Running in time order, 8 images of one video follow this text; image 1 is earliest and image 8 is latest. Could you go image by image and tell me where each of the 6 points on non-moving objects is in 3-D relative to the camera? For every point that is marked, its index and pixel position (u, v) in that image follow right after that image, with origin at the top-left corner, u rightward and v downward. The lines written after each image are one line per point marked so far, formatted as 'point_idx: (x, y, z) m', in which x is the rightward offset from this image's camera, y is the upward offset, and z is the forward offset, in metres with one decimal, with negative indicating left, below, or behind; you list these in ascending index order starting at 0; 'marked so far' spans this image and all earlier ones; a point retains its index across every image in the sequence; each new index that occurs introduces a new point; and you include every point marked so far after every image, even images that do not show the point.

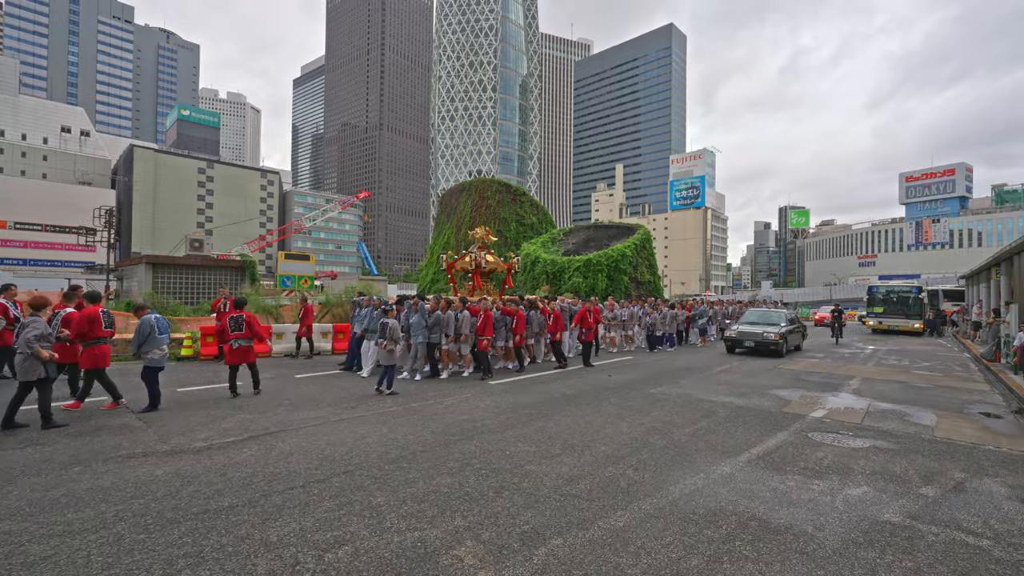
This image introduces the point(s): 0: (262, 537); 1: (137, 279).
0: (-1.7, -1.7, +3.4) m
1: (-15.2, +0.4, +19.6) m
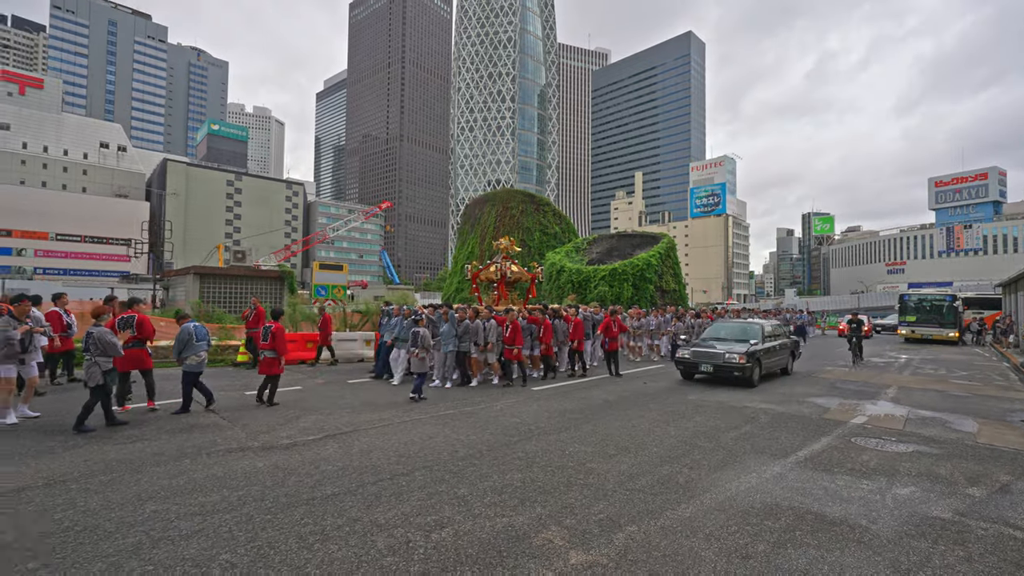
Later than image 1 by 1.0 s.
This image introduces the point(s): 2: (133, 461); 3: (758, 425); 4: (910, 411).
0: (-1.1, -1.8, +3.8) m
1: (-13.9, 0.0, +20.6) m
2: (-4.0, -1.8, +5.1) m
3: (+3.7, -2.0, +7.2) m
4: (+6.9, -2.1, +8.4) m
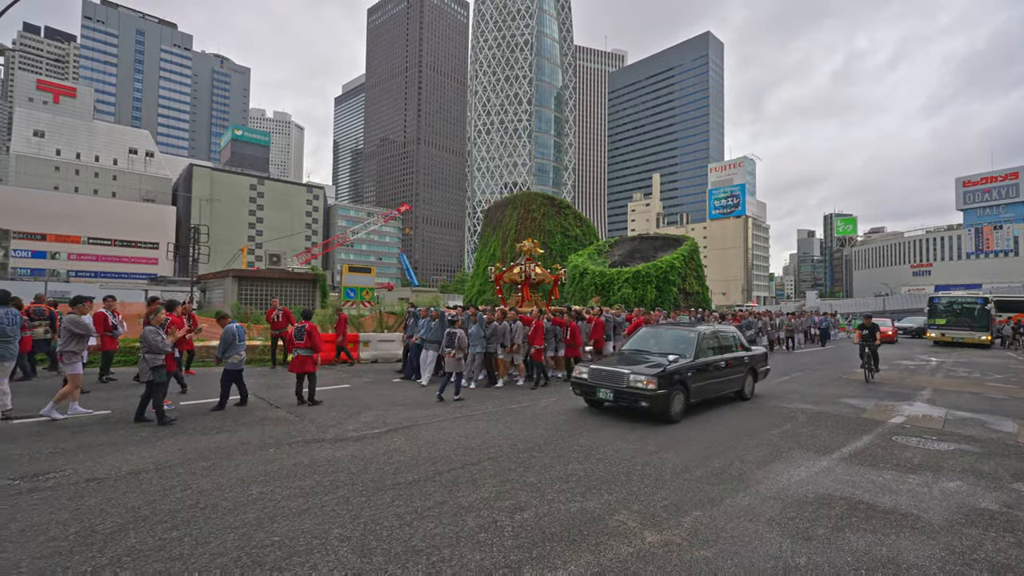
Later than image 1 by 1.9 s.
0: (-0.5, -1.9, +4.2) m
1: (-12.8, -0.1, +21.3) m
2: (-3.3, -1.9, +5.5) m
3: (+4.4, -2.1, +7.4) m
4: (+7.7, -2.2, +8.5) m
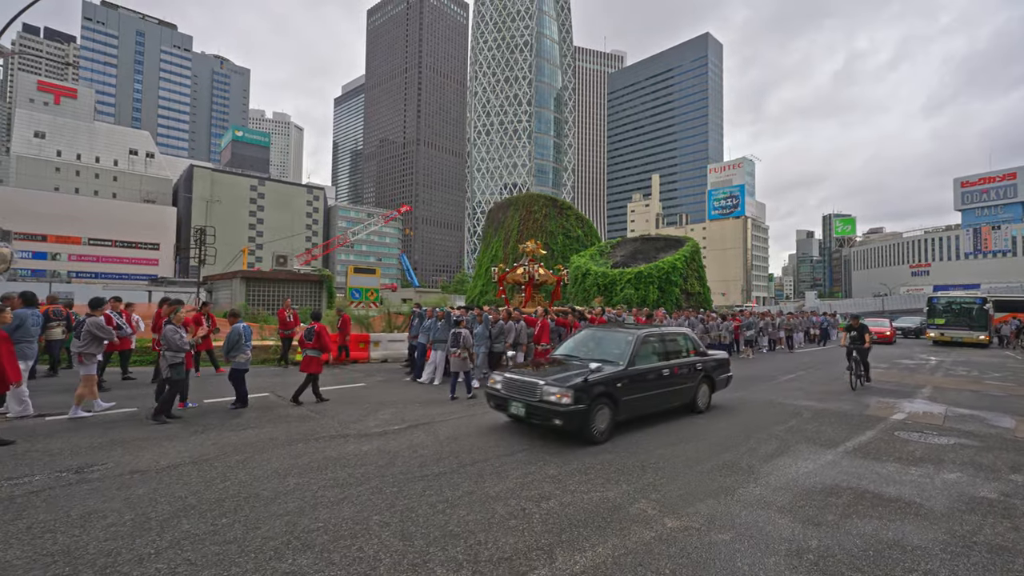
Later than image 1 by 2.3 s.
0: (-0.3, -1.9, +4.5) m
1: (-12.6, -0.2, +21.6) m
2: (-3.1, -1.9, +5.8) m
3: (+4.6, -2.1, +7.6) m
4: (+7.9, -2.2, +8.7) m
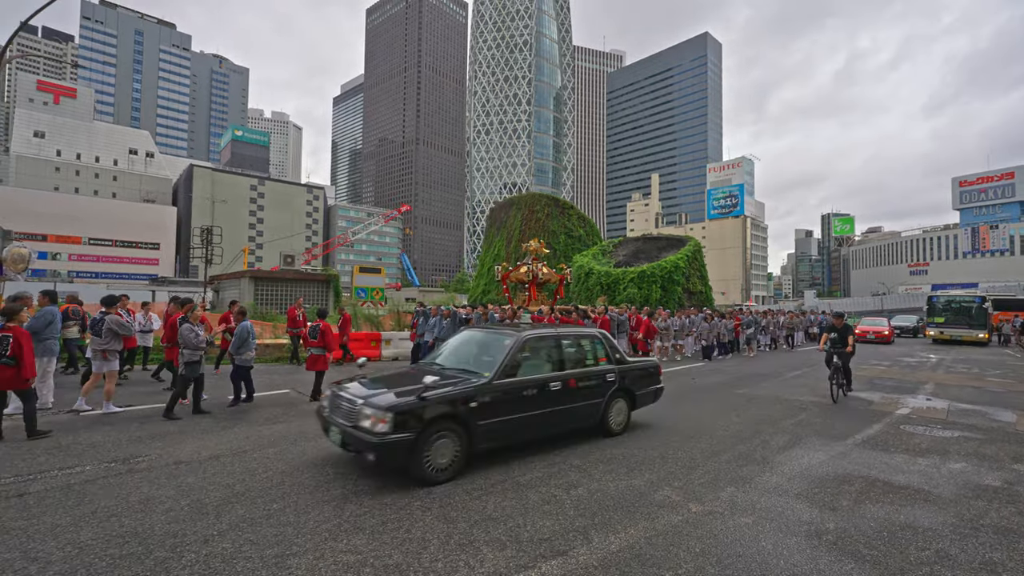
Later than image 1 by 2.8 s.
0: (0.0, -1.9, +4.7) m
1: (-12.3, -0.1, +21.8) m
2: (-2.8, -1.9, +6.0) m
3: (+4.9, -2.1, +7.9) m
4: (+8.2, -2.2, +9.0) m
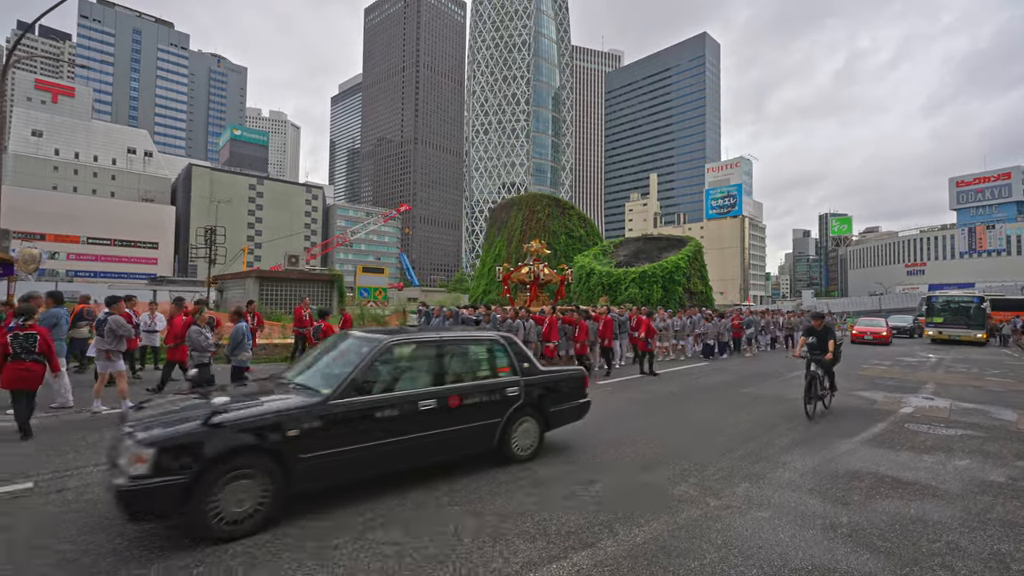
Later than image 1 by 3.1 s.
0: (+0.2, -1.9, +4.8) m
1: (-12.2, -0.1, +21.9) m
2: (-2.6, -1.9, +6.1) m
3: (+5.1, -2.1, +8.0) m
4: (+8.4, -2.2, +9.2) m
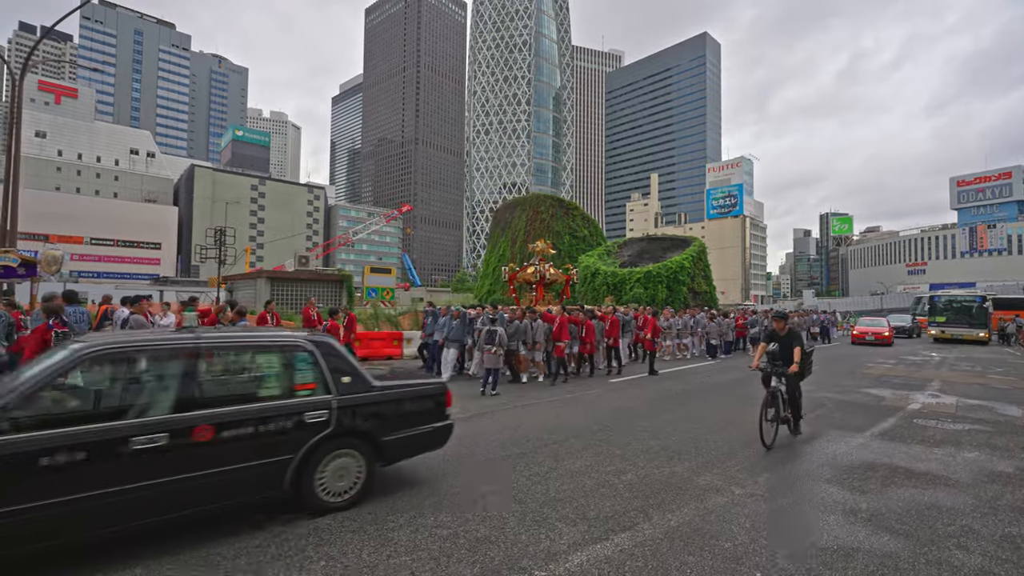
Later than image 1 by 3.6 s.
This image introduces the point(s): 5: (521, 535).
0: (+0.6, -1.9, +5.1) m
1: (-11.8, -0.1, +22.1) m
2: (-2.3, -1.9, +6.4) m
3: (+5.4, -2.1, +8.3) m
4: (+8.7, -2.2, +9.4) m
5: (+0.1, -1.8, +3.6) m
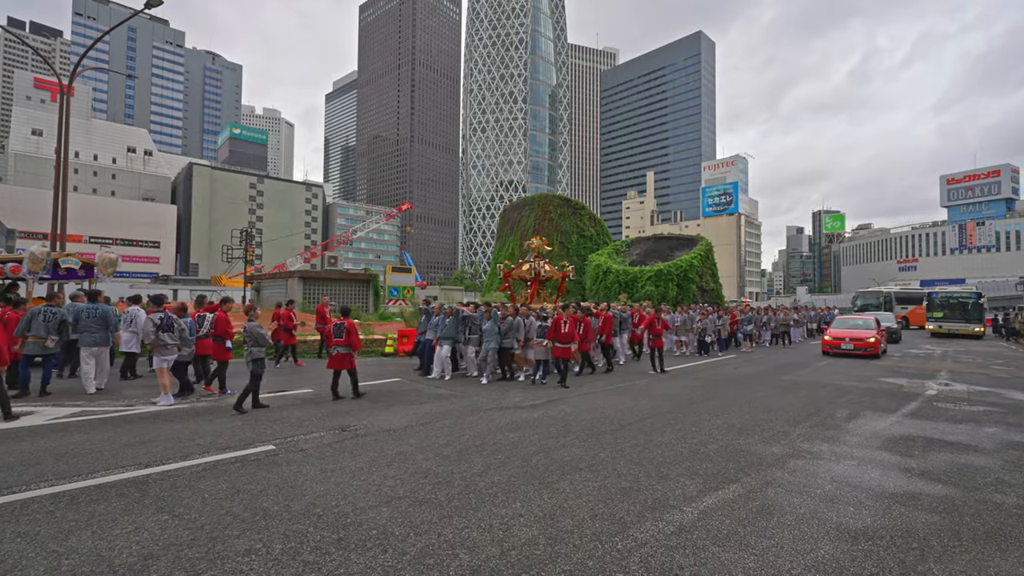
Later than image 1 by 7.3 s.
0: (+1.8, -1.9, +6.0) m
1: (-10.8, -0.1, +22.9) m
2: (-1.0, -1.9, +7.3) m
3: (+6.7, -2.1, +9.3) m
4: (+9.9, -2.2, +10.5) m
5: (+1.4, -1.9, +4.6) m
